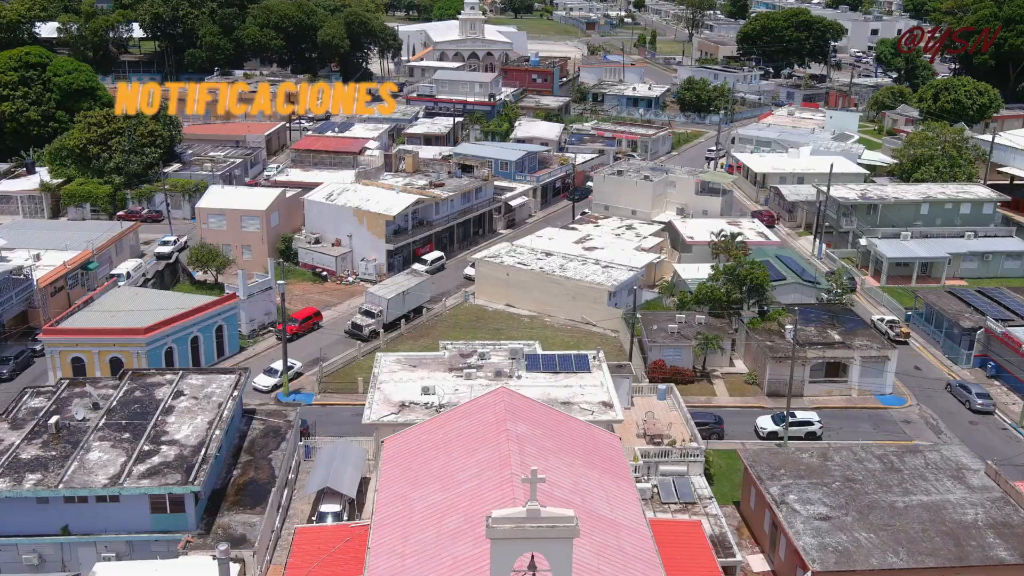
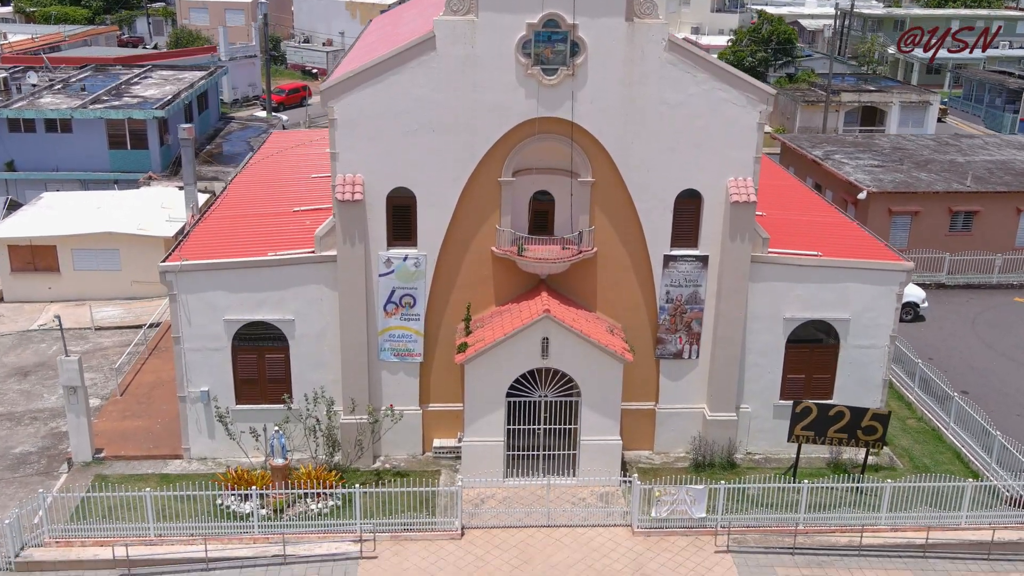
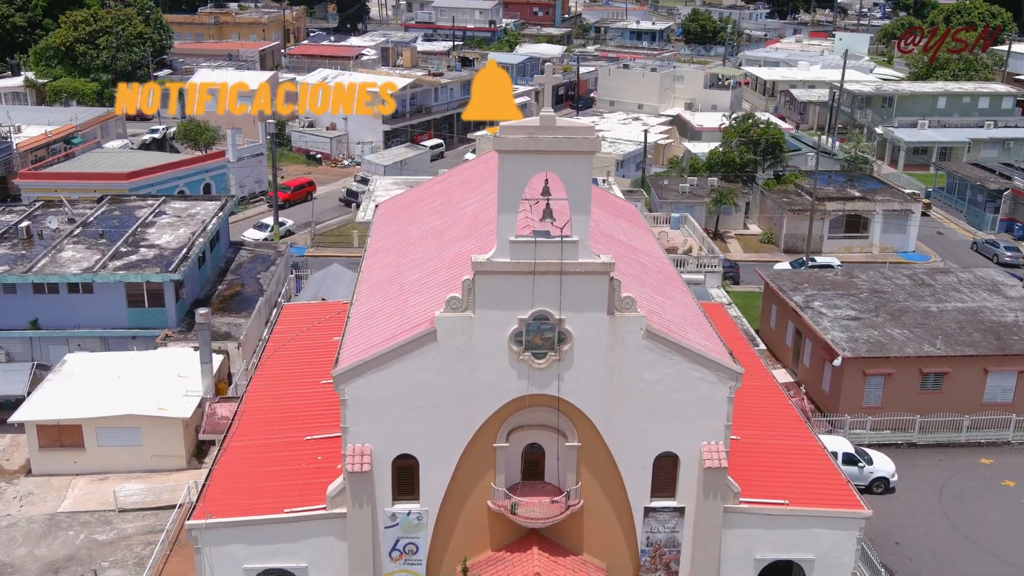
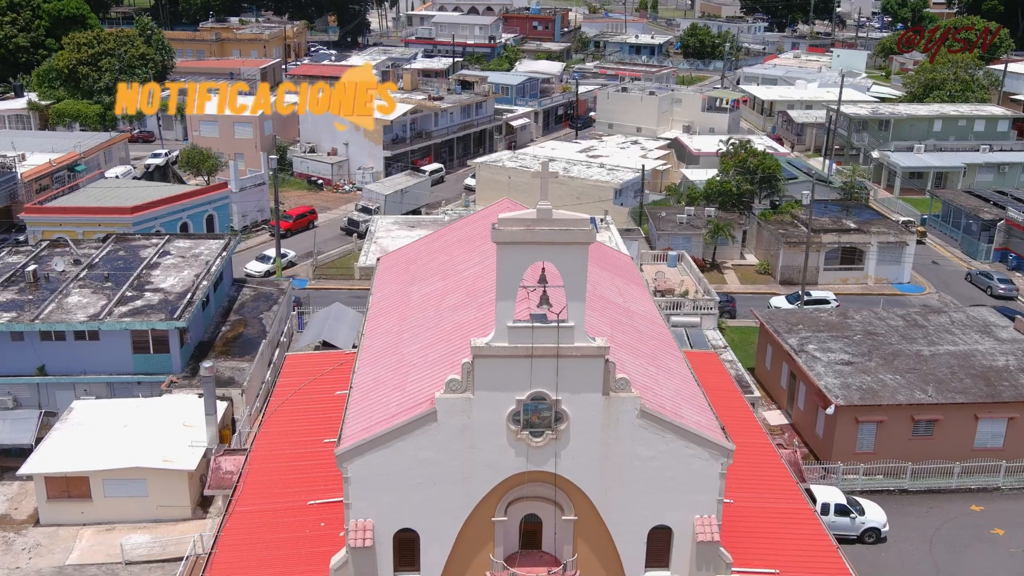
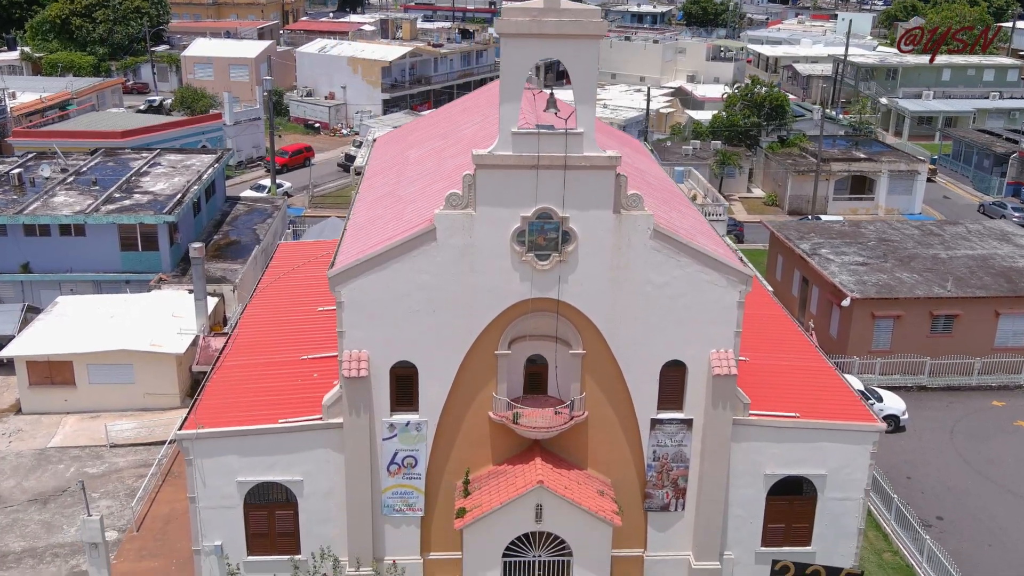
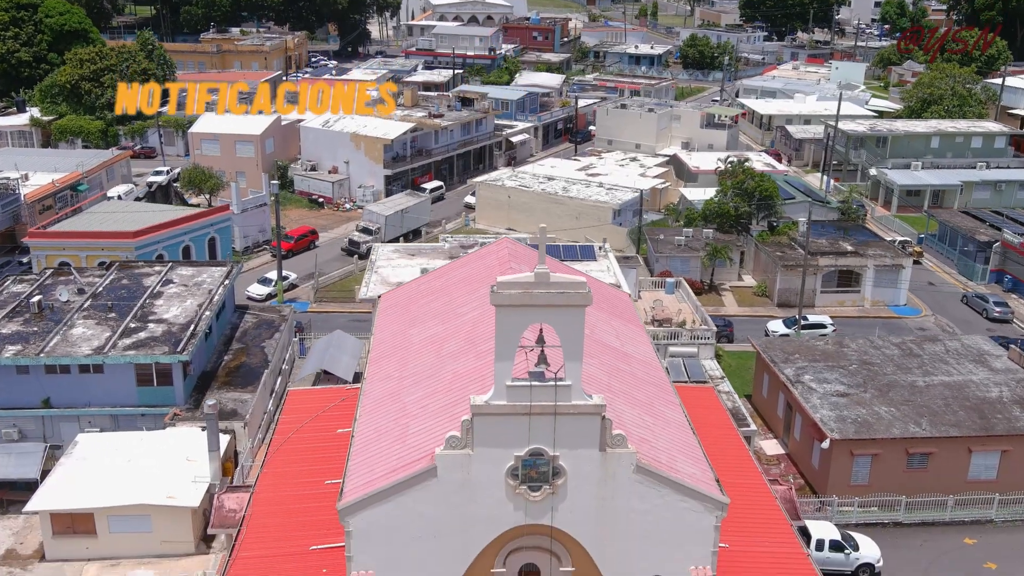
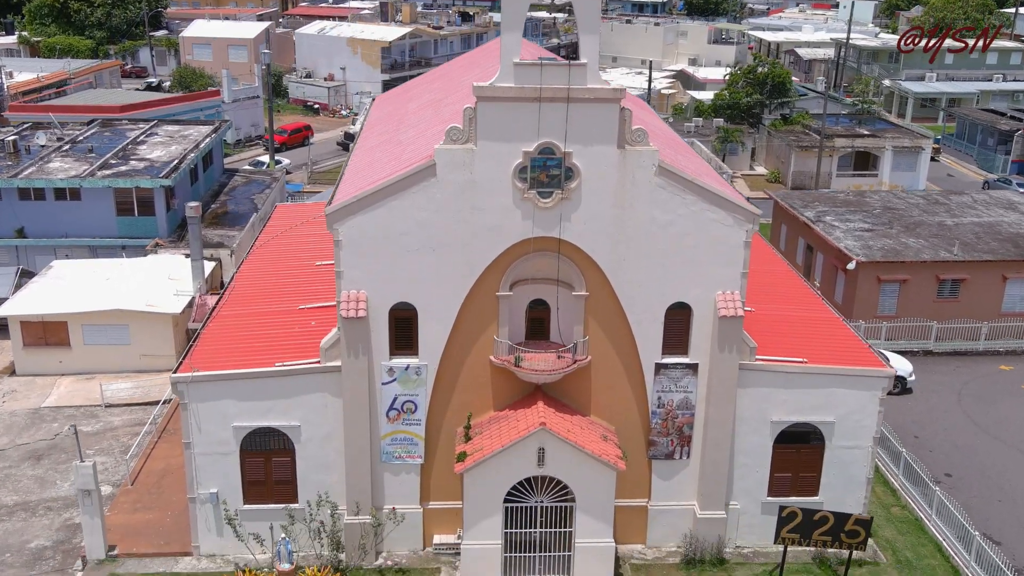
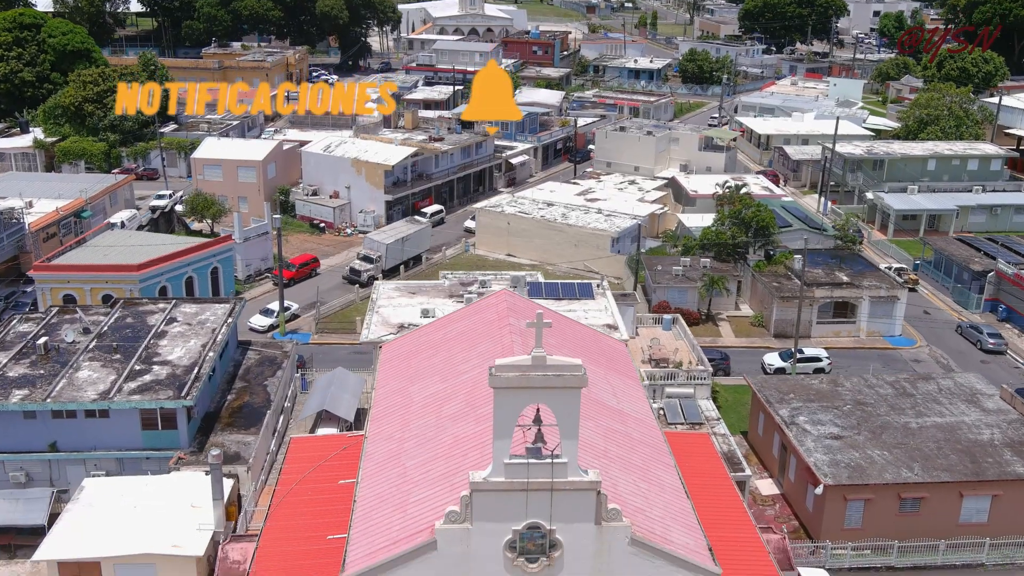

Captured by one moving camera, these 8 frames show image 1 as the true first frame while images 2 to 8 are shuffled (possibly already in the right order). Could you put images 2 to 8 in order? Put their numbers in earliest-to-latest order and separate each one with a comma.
8, 6, 4, 3, 5, 7, 2
